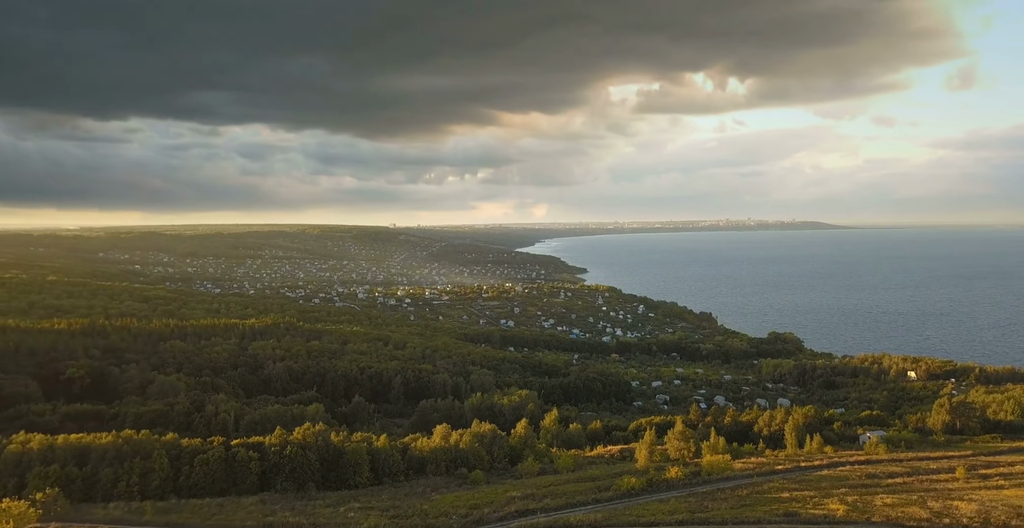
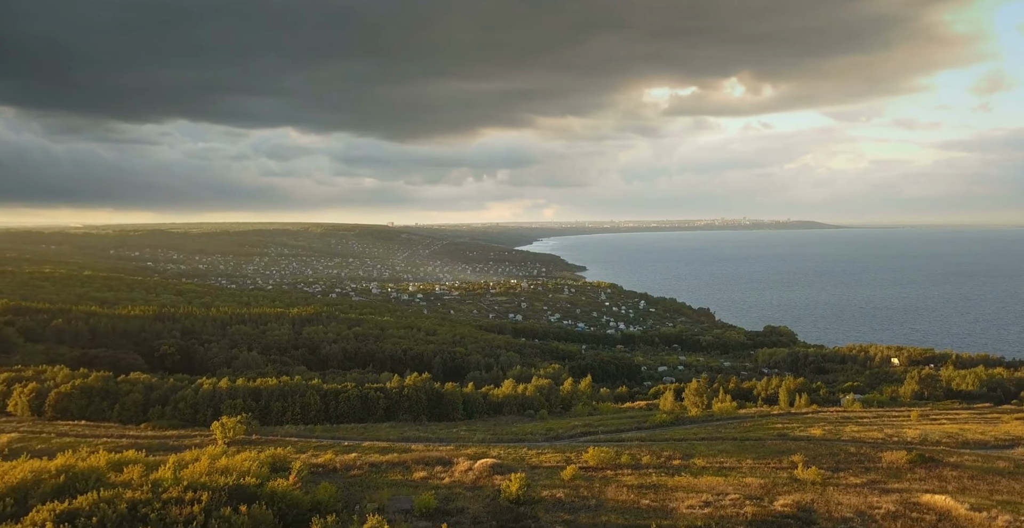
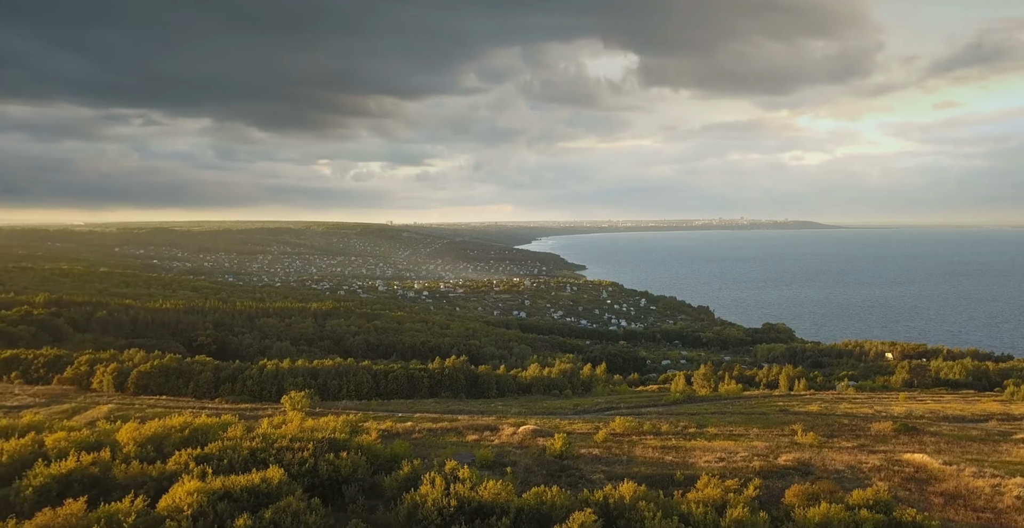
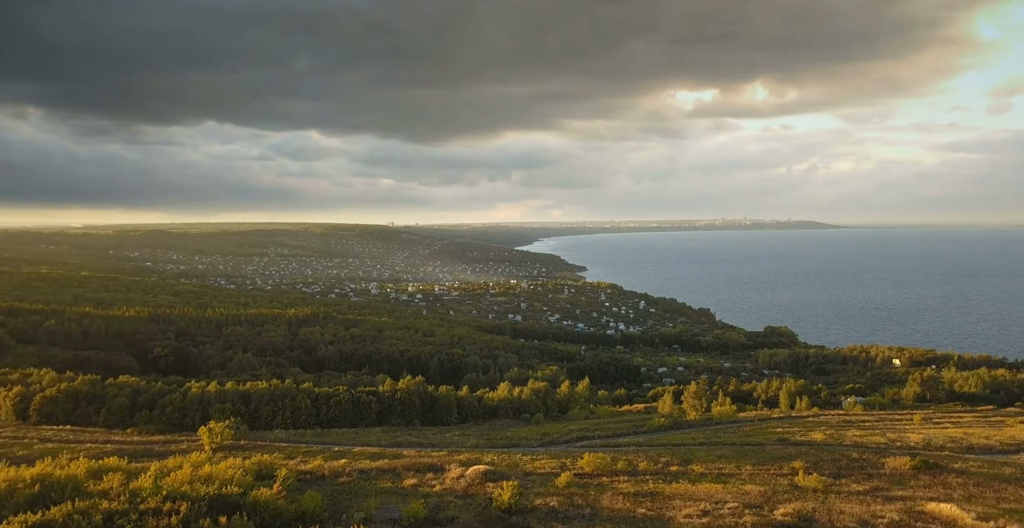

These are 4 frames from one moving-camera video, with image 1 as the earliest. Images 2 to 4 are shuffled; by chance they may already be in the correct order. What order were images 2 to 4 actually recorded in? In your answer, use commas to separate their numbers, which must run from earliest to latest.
4, 2, 3
